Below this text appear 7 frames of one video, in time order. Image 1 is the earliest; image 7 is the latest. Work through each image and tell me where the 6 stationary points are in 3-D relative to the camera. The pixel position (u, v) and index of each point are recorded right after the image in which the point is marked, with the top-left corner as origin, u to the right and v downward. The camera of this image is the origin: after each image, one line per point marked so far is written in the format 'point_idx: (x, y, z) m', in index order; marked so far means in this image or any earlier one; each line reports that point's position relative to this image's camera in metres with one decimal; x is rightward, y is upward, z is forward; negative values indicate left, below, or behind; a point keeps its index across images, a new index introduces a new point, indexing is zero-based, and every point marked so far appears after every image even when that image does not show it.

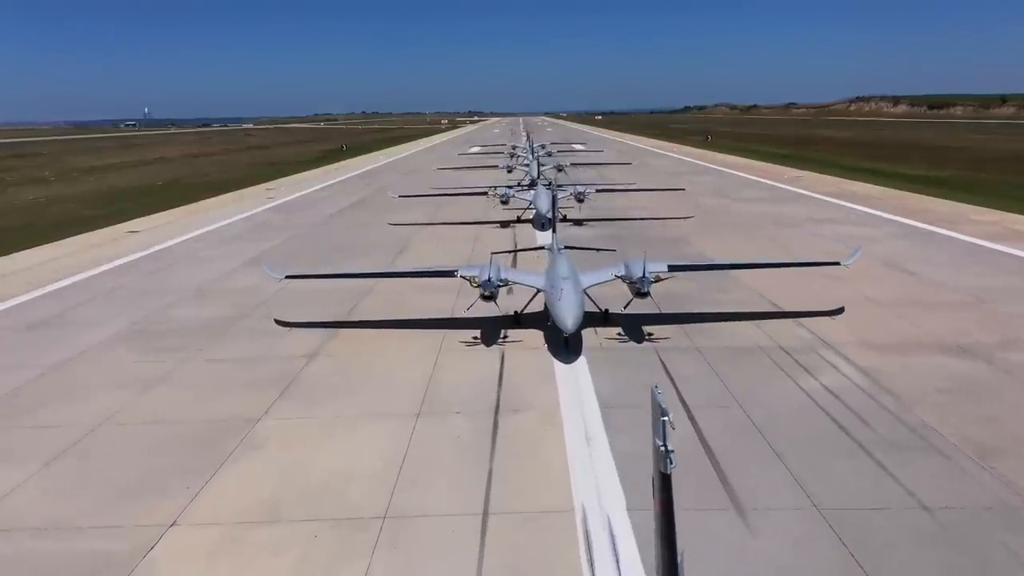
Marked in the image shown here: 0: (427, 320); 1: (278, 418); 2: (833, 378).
0: (-2.6, -1.0, +19.5) m
1: (-5.0, -2.8, +13.5) m
2: (+7.4, -2.1, +14.7) m
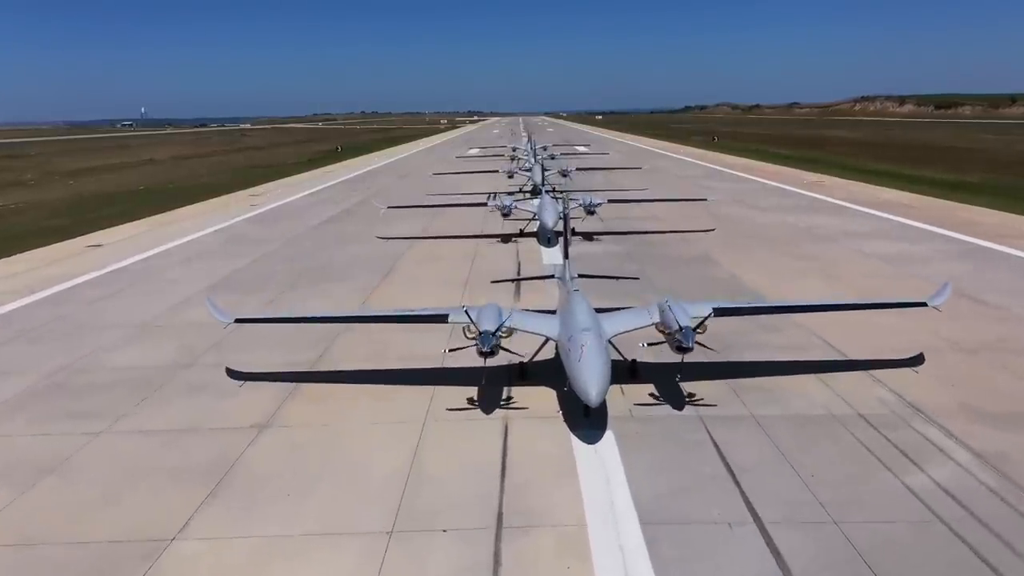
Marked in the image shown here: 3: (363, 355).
0: (-2.5, -2.1, +15.9) m
1: (-4.9, -3.9, +9.9) m
2: (+7.5, -3.2, +11.1) m
3: (-3.9, -1.8, +16.9) m
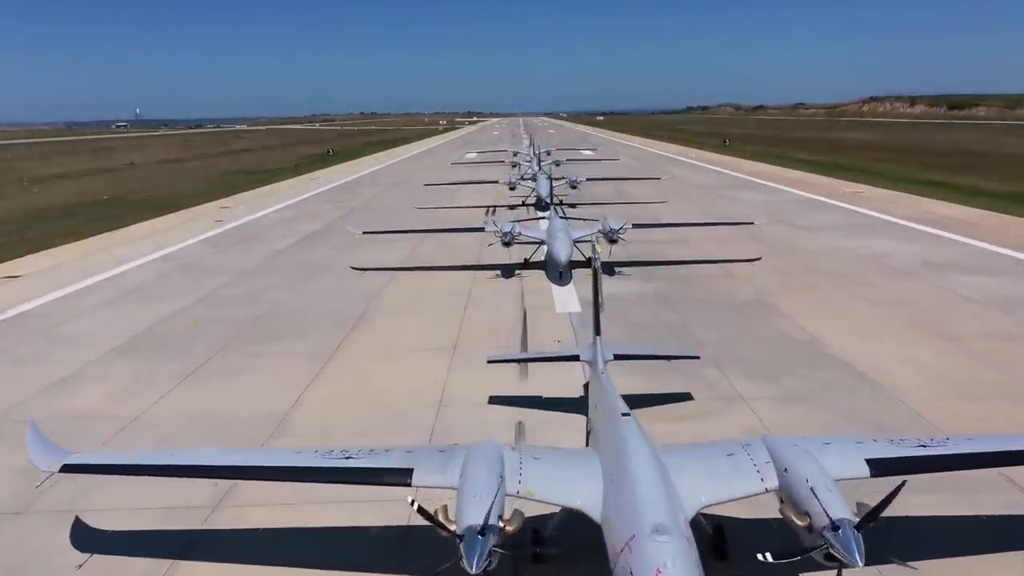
0: (-2.3, -3.8, +10.0) m
1: (-4.7, -5.6, +4.0) m
2: (+7.6, -4.9, +5.2) m
3: (-3.8, -3.5, +11.0) m
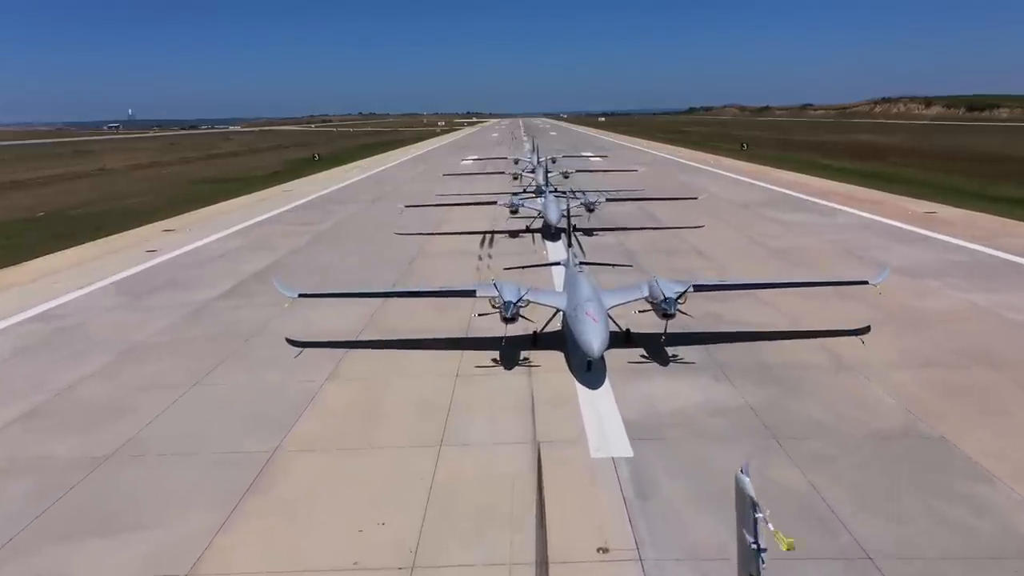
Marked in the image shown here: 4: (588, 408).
0: (-2.2, -6.3, +1.7) m
1: (-4.6, -8.1, -4.3) m
2: (+7.7, -7.4, -3.1) m
3: (-3.7, -6.0, +2.7) m
4: (+1.7, -2.7, +14.2) m
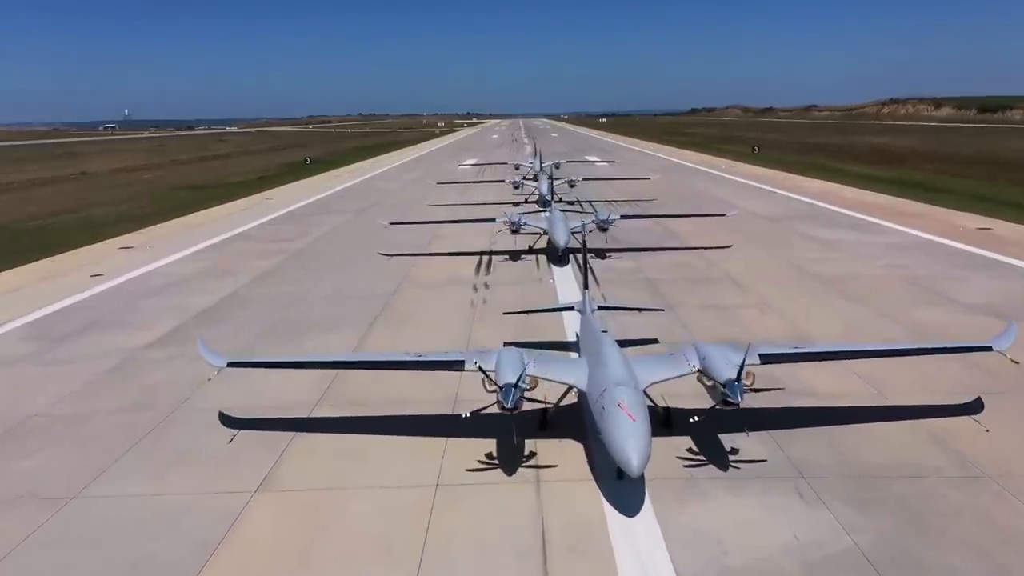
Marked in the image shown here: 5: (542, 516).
0: (-2.2, -7.7, -2.9) m
1: (-4.6, -9.5, -8.9) m
2: (+7.8, -8.8, -7.7) m
3: (-3.7, -7.4, -1.8) m
4: (+1.7, -4.1, +9.7) m
5: (+0.5, -3.8, +10.8) m
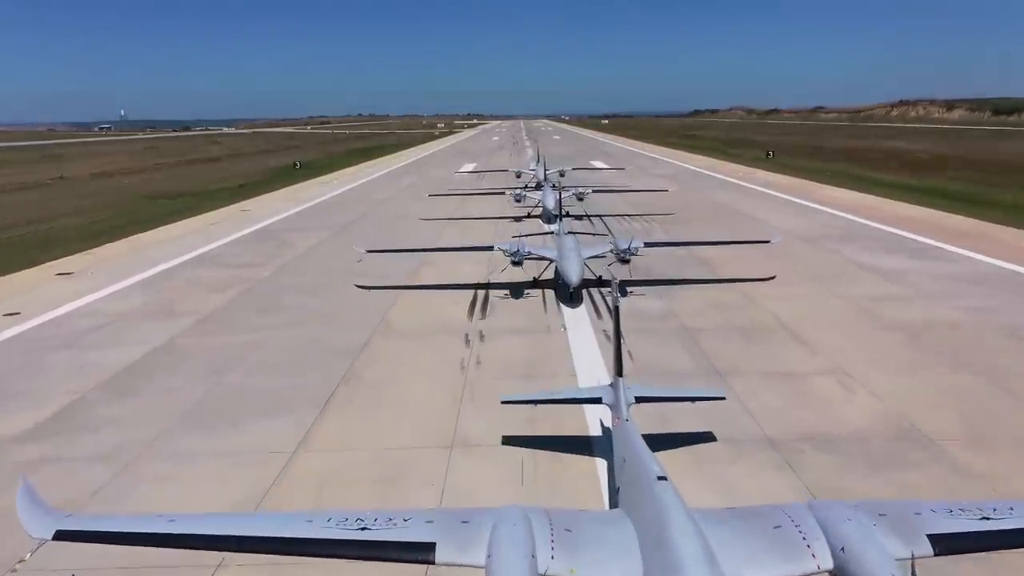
0: (-2.2, -9.3, -8.1) m
1: (-4.6, -11.1, -14.0) m
2: (+7.8, -10.4, -12.9) m
3: (-3.7, -9.0, -7.0) m
4: (+1.7, -5.8, +4.5) m
5: (+0.6, -5.5, +5.6) m
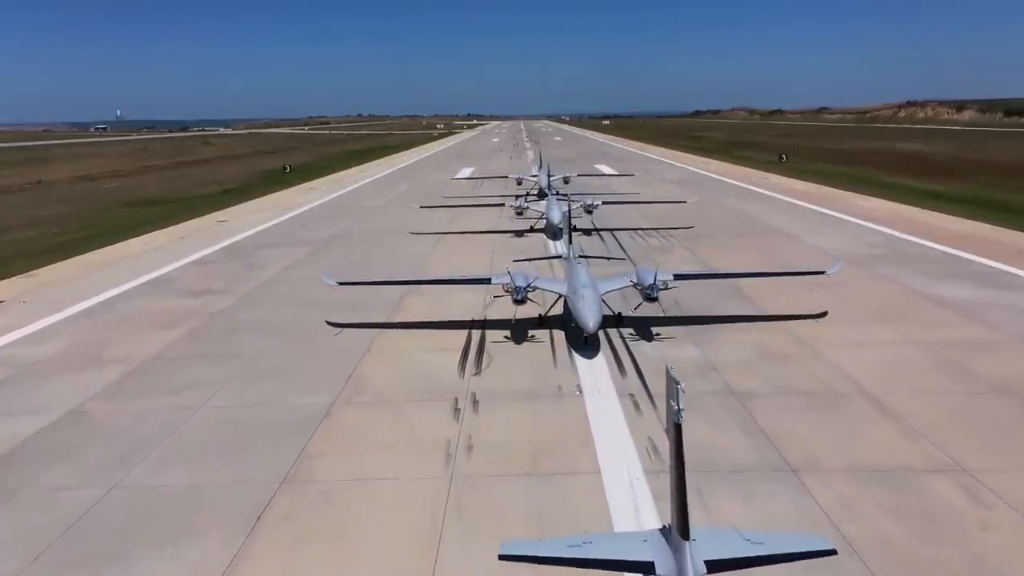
0: (-2.2, -10.6, -12.5) m
1: (-4.6, -12.4, -18.5) m
2: (+7.8, -11.7, -17.3) m
3: (-3.7, -10.3, -11.5) m
4: (+1.8, -7.1, 0.0) m
5: (+0.6, -6.8, +1.2) m
